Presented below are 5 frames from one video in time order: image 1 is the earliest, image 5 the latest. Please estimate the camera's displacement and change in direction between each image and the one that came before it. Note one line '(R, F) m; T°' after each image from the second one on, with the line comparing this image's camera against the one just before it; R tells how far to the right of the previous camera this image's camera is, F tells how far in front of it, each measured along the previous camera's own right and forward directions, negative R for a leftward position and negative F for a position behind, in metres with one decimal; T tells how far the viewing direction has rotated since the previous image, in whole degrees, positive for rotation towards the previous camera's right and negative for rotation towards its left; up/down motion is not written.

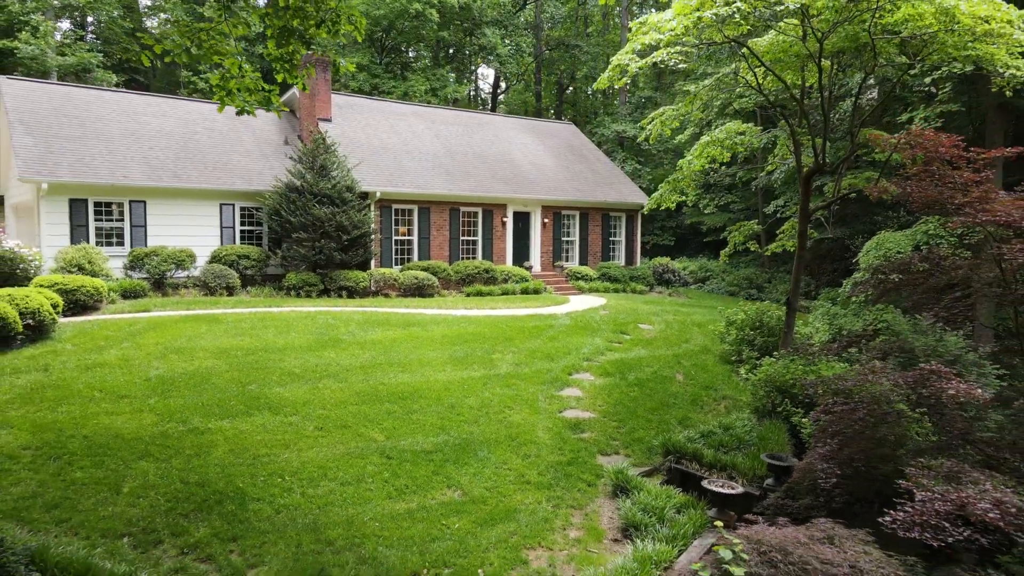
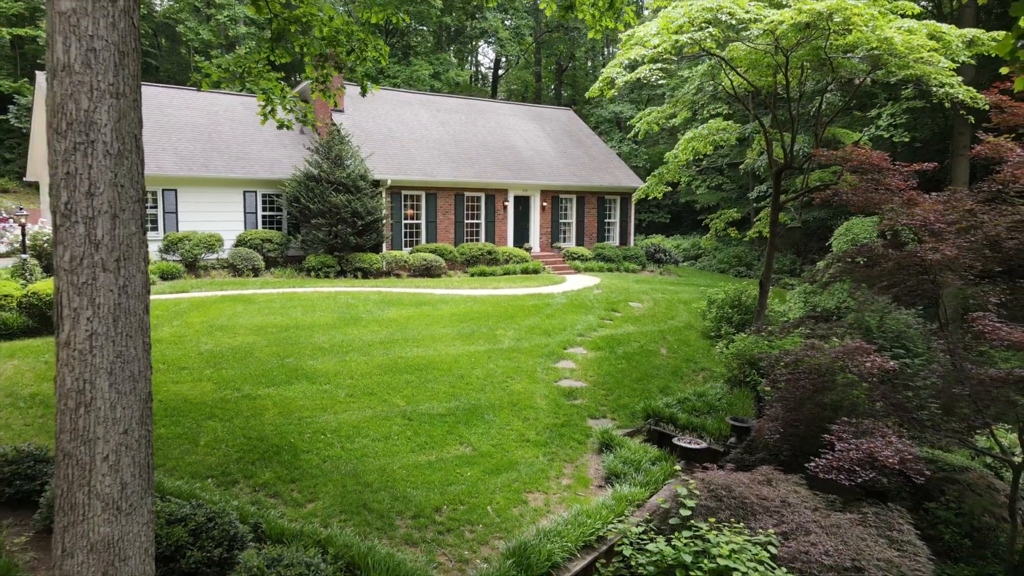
(0.0, -0.9) m; 0°
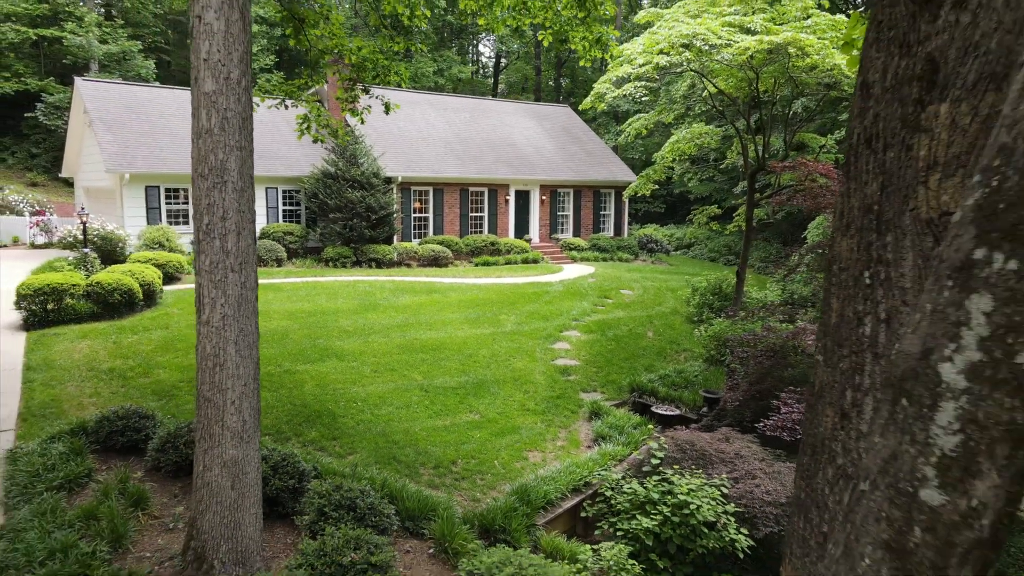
(0.0, -1.0) m; 0°
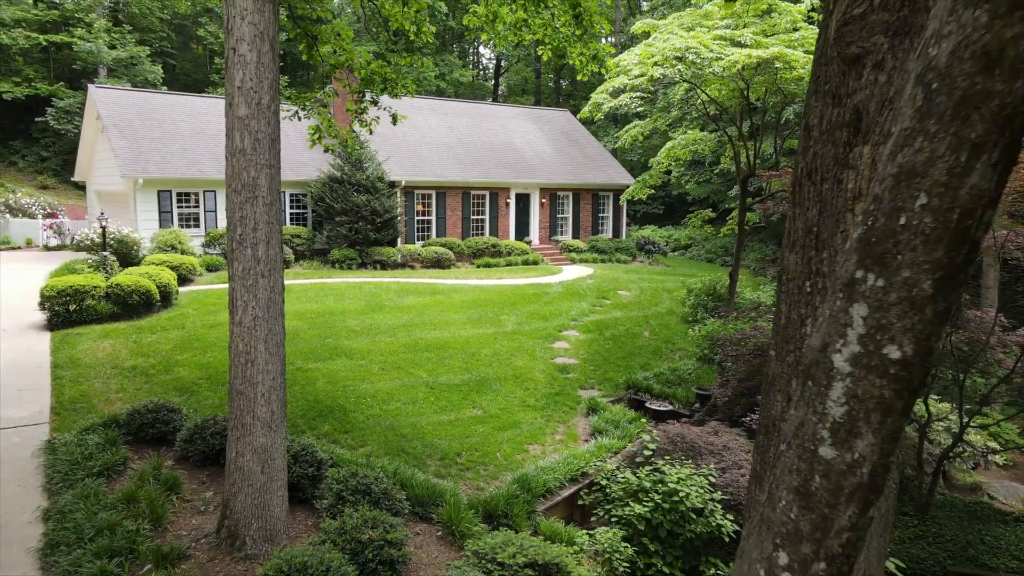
(0.0, -0.4) m; 0°
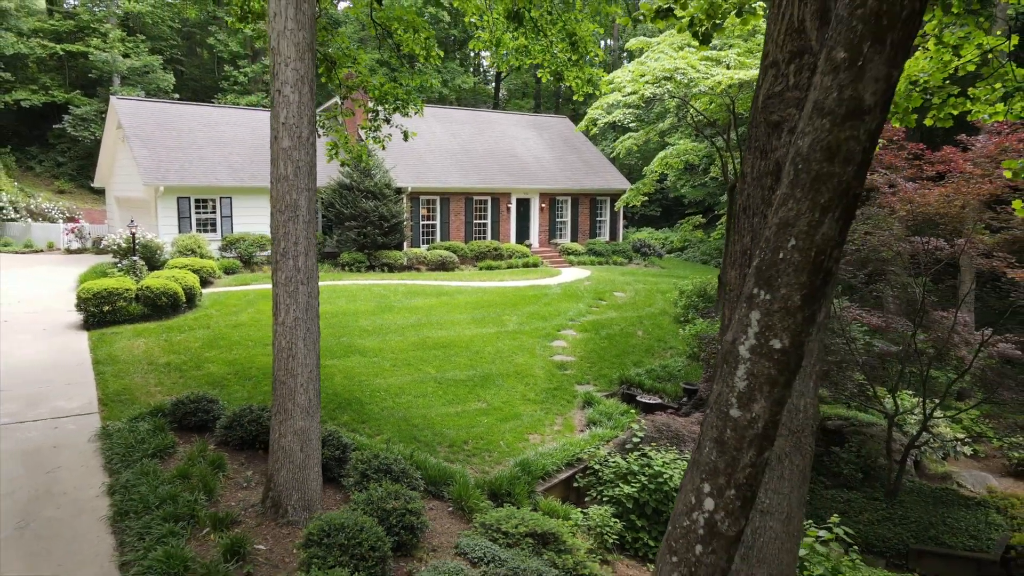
(0.0, -0.7) m; 0°
